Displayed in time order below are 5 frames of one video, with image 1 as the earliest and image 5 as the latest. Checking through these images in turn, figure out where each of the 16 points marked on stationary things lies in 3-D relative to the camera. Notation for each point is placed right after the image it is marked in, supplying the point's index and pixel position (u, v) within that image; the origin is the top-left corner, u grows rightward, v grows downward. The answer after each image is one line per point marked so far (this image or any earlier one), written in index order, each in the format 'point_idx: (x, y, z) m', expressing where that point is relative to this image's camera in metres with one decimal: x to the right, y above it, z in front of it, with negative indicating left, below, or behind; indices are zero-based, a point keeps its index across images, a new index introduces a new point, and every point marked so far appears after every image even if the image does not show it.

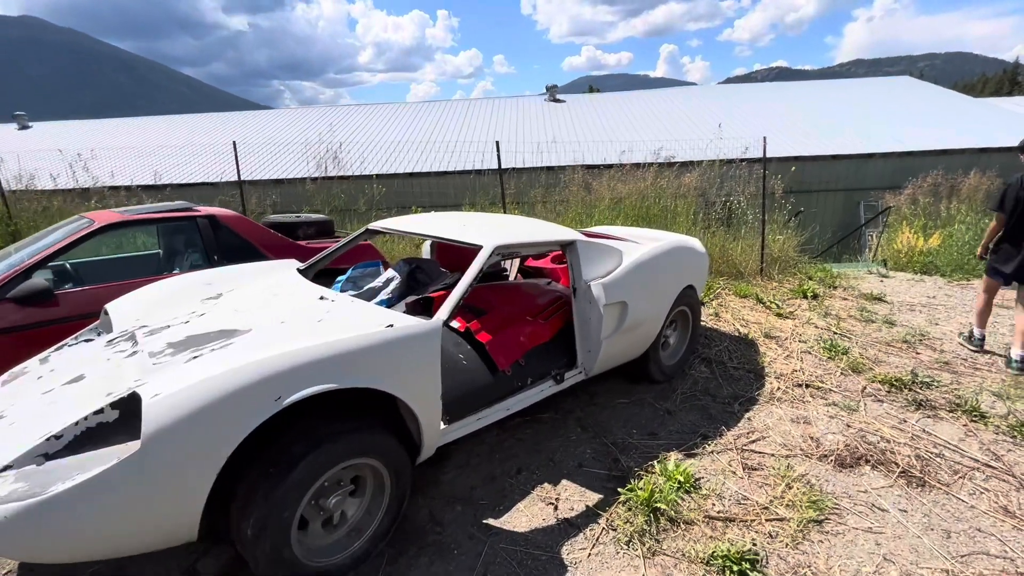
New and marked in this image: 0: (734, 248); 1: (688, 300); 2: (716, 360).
0: (+3.1, +0.5, +6.8) m
1: (+1.4, -0.1, +3.9) m
2: (+1.8, -0.6, +4.2) m
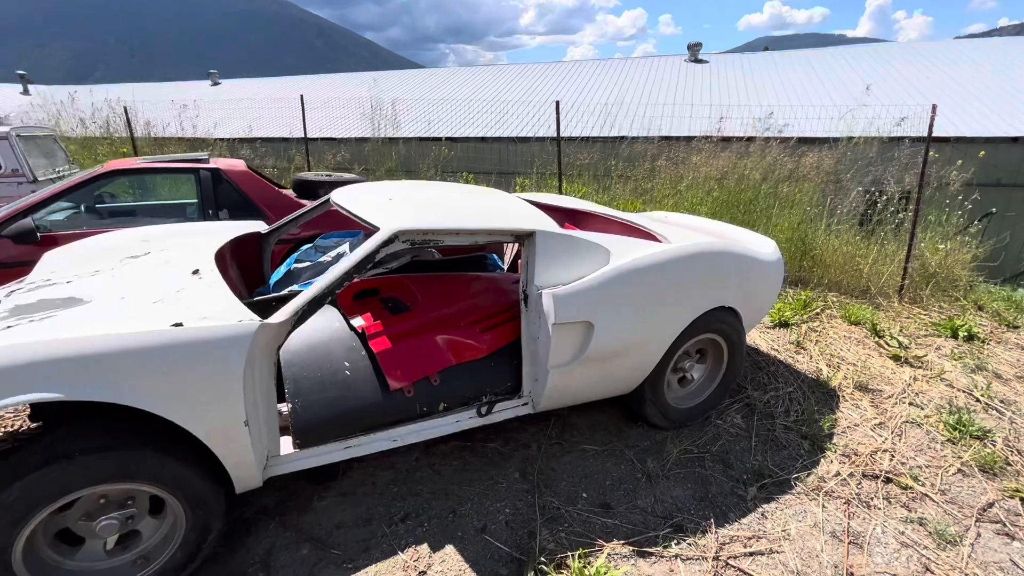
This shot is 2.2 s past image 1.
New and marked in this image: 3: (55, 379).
0: (+3.7, +0.3, +5.1) m
1: (+1.2, -0.2, +2.8) m
2: (+1.6, -0.8, +3.0) m
3: (-1.4, -0.3, +1.6) m
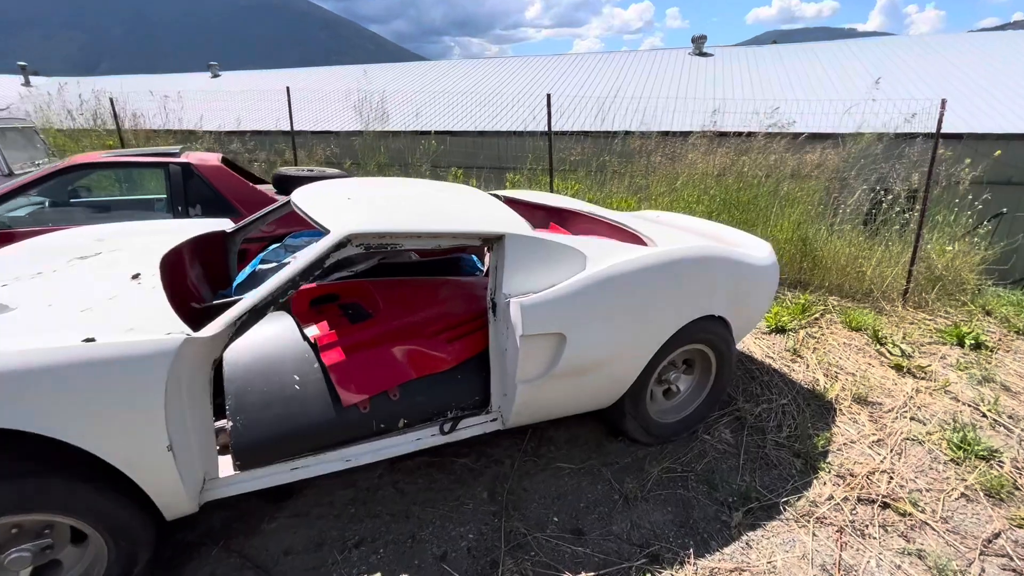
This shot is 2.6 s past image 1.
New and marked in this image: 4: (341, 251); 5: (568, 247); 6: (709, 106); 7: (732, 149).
0: (+3.5, +0.3, +4.9) m
1: (+1.1, -0.3, +2.6) m
2: (+1.4, -0.8, +2.9) m
3: (-1.6, -0.3, +1.4) m
4: (-0.7, +0.1, +1.9) m
5: (+0.3, +0.2, +2.3) m
6: (+3.8, +3.5, +9.4) m
7: (+2.6, +1.7, +5.8) m
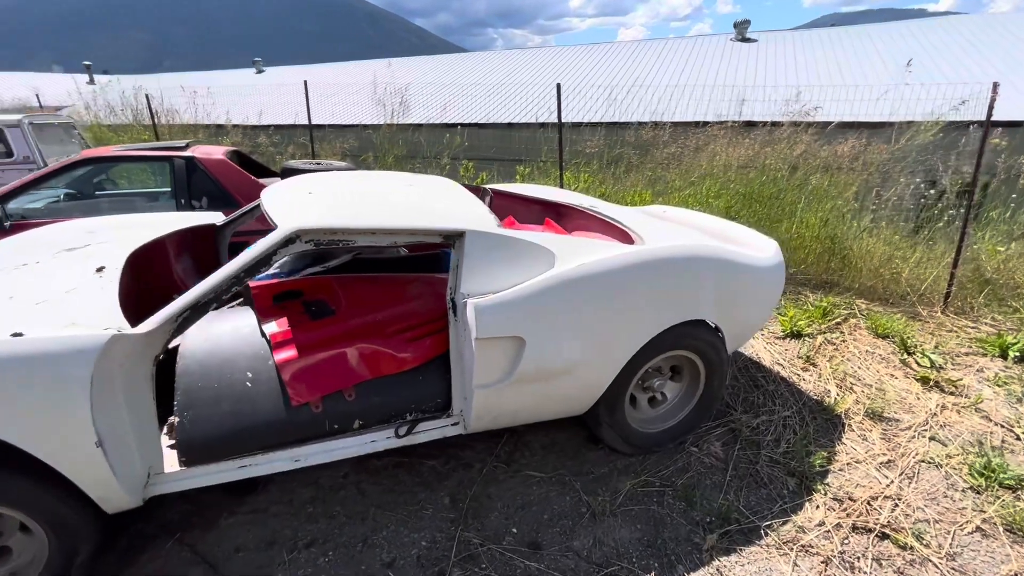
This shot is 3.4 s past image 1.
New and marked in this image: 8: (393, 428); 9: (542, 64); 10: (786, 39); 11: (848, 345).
0: (+3.6, +0.3, +4.5) m
1: (+0.9, -0.3, +2.5) m
2: (+1.3, -0.8, +2.7) m
3: (-1.8, -0.3, +1.4) m
4: (-0.9, +0.2, +1.9) m
5: (+0.1, +0.2, +2.2) m
6: (+4.2, +3.5, +8.9) m
7: (+2.8, +1.7, +5.5) m
8: (-0.5, -0.6, +2.1) m
9: (+0.8, +5.8, +12.6) m
10: (+7.4, +6.7, +13.0) m
11: (+2.5, -0.4, +3.6) m
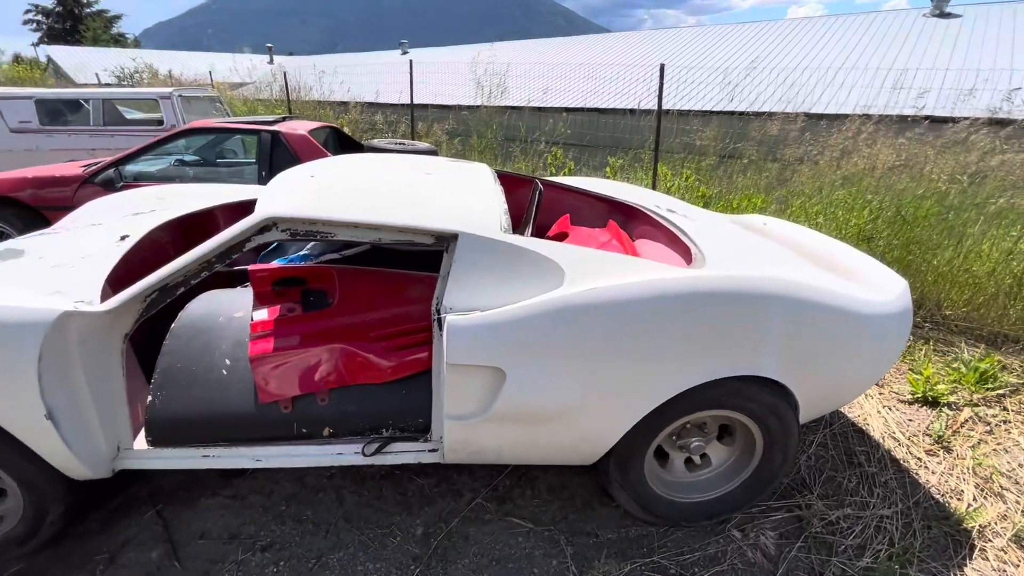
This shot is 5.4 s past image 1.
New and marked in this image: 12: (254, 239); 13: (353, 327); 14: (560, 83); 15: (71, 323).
0: (+4.0, -0.2, +3.2) m
1: (+0.9, -0.4, +1.9) m
2: (+1.3, -1.0, +2.0) m
3: (-2.0, -0.2, +1.5) m
4: (-0.9, +0.2, +1.7) m
5: (+0.1, +0.1, +1.8) m
6: (+6.1, +3.0, +7.2) m
7: (+3.7, +1.3, +4.3) m
8: (-0.6, -0.6, +1.9) m
9: (+3.9, +5.7, +11.5) m
10: (+10.5, +5.8, +10.3) m
11: (+2.7, -0.8, +2.6) m
12: (-0.9, +0.2, +1.7) m
13: (-0.7, -0.2, +2.0) m
14: (+0.9, +3.8, +9.0) m
15: (-1.4, -0.1, +1.6) m
